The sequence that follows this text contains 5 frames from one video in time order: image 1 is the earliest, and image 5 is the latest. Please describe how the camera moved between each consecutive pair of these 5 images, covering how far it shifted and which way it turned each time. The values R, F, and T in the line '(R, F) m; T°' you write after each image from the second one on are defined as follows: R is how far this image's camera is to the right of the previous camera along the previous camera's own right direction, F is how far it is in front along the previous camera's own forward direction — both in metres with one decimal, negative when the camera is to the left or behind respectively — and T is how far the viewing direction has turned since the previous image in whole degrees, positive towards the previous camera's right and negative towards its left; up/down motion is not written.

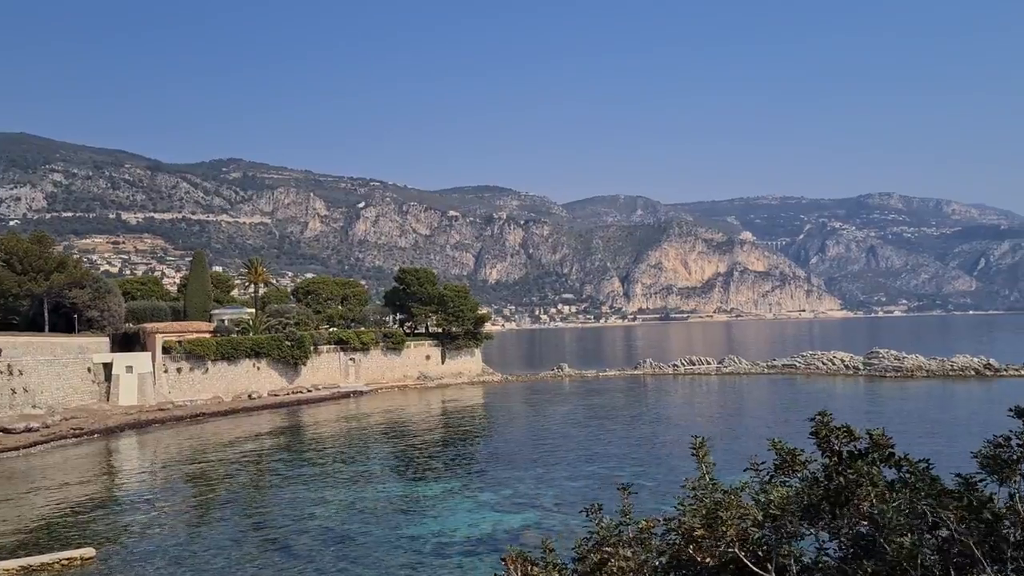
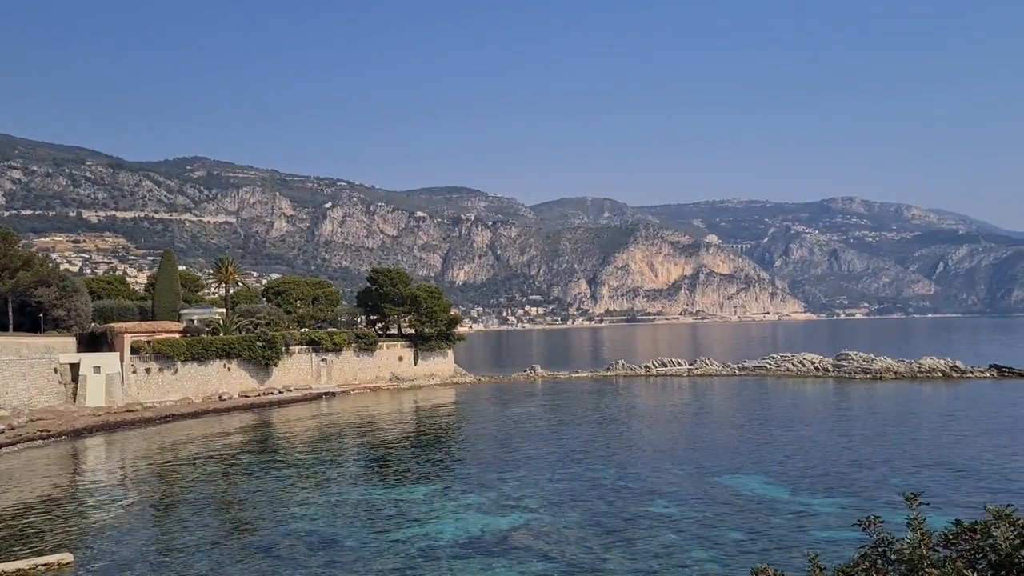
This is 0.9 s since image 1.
(-0.4, +0.2) m; +2°
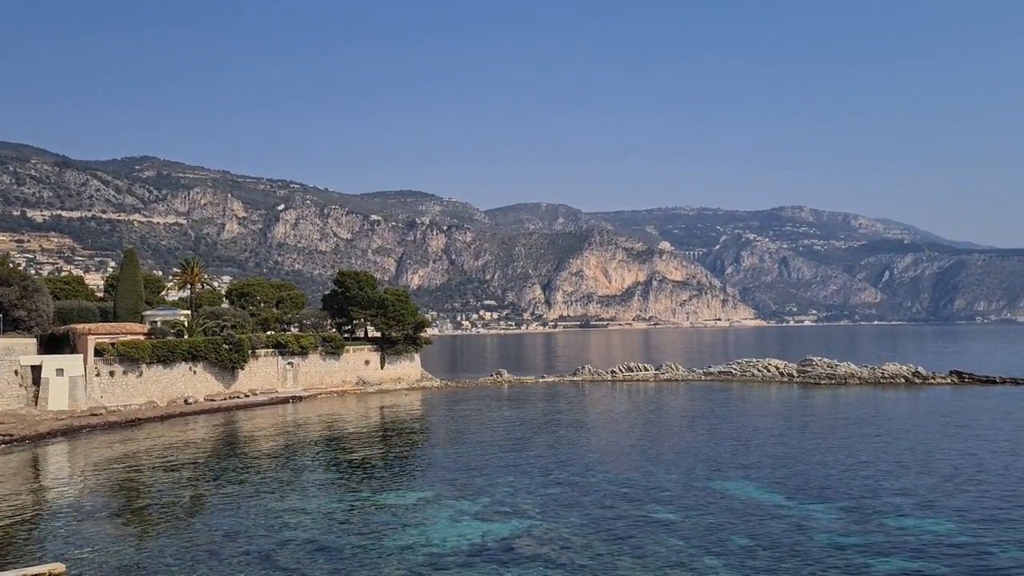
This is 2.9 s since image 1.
(-1.0, +0.3) m; +3°
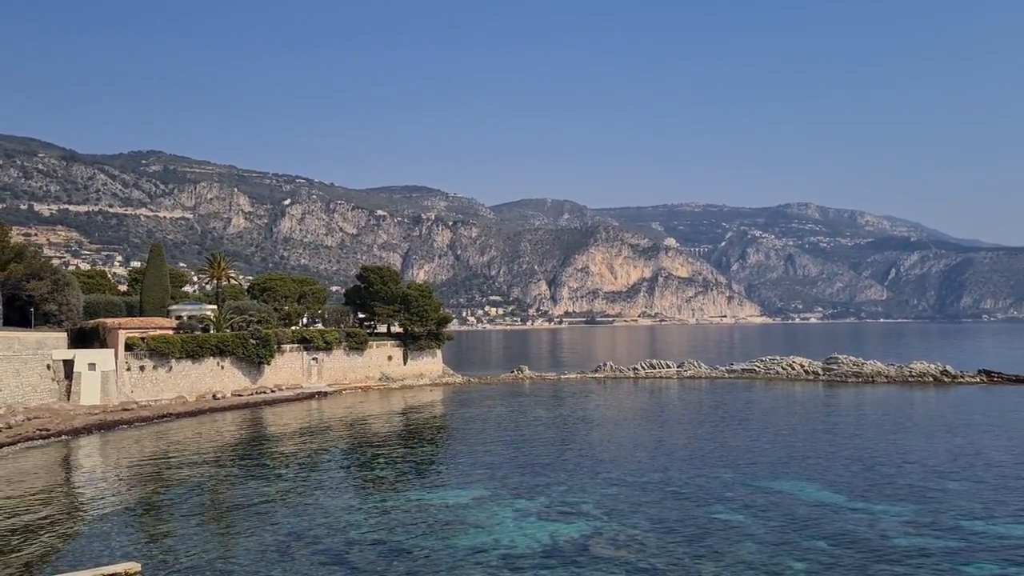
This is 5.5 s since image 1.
(-1.3, +0.3) m; 0°
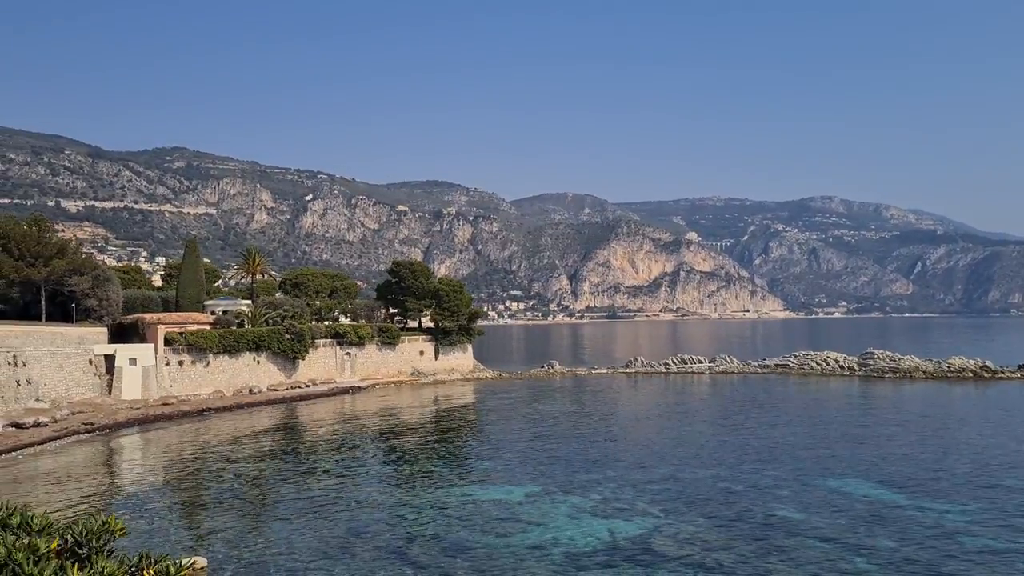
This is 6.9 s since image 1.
(-0.8, +0.2) m; -1°
